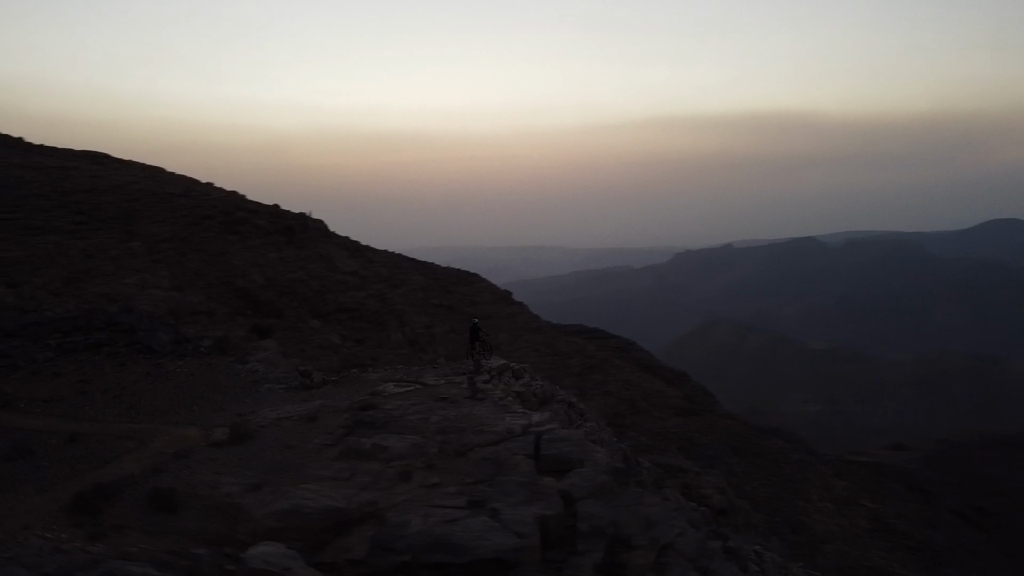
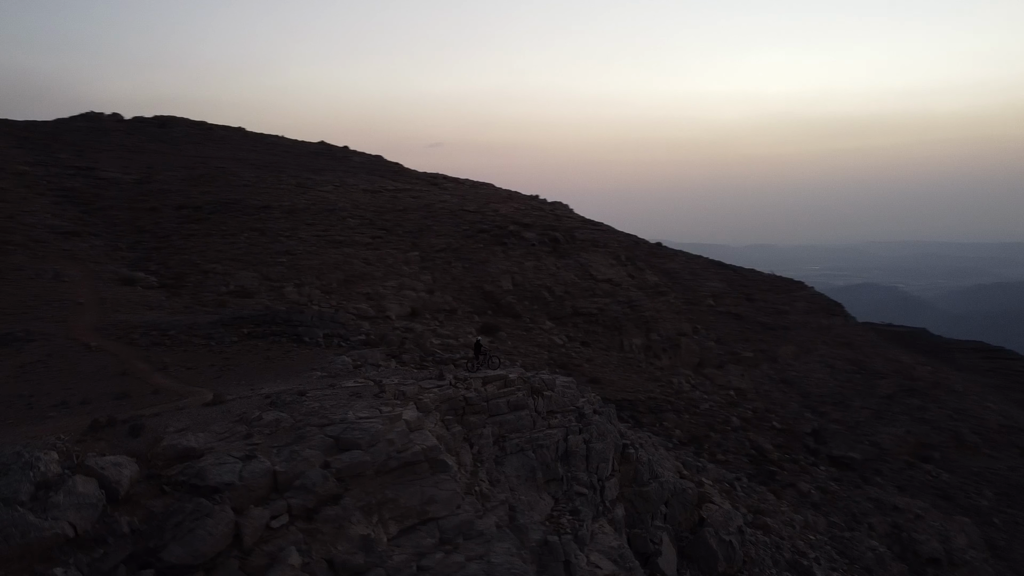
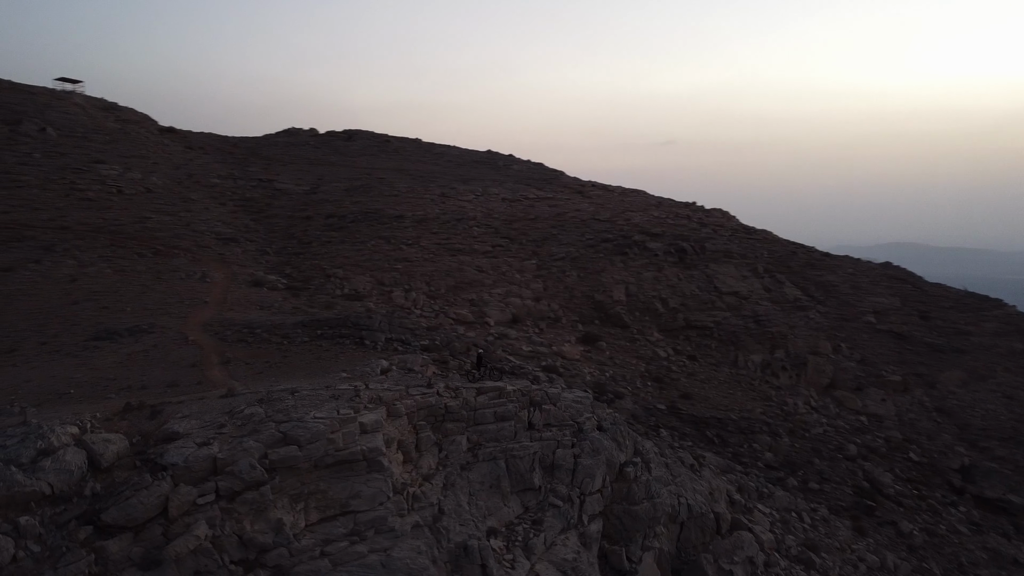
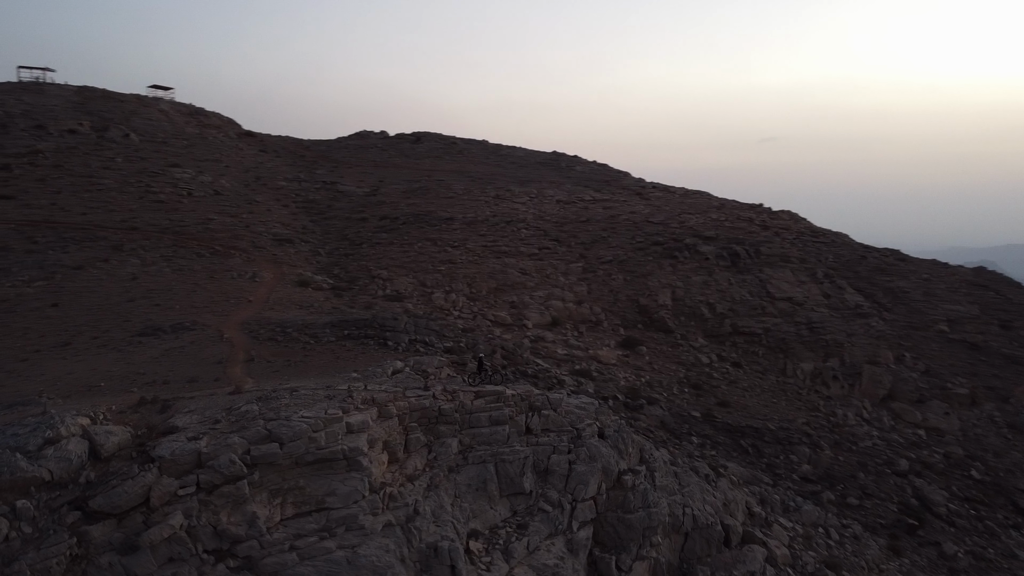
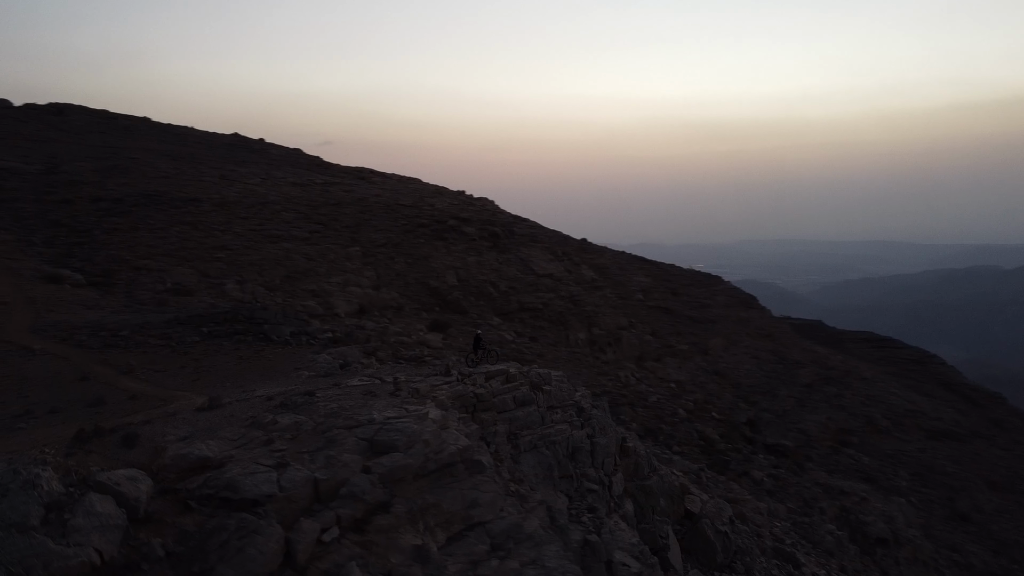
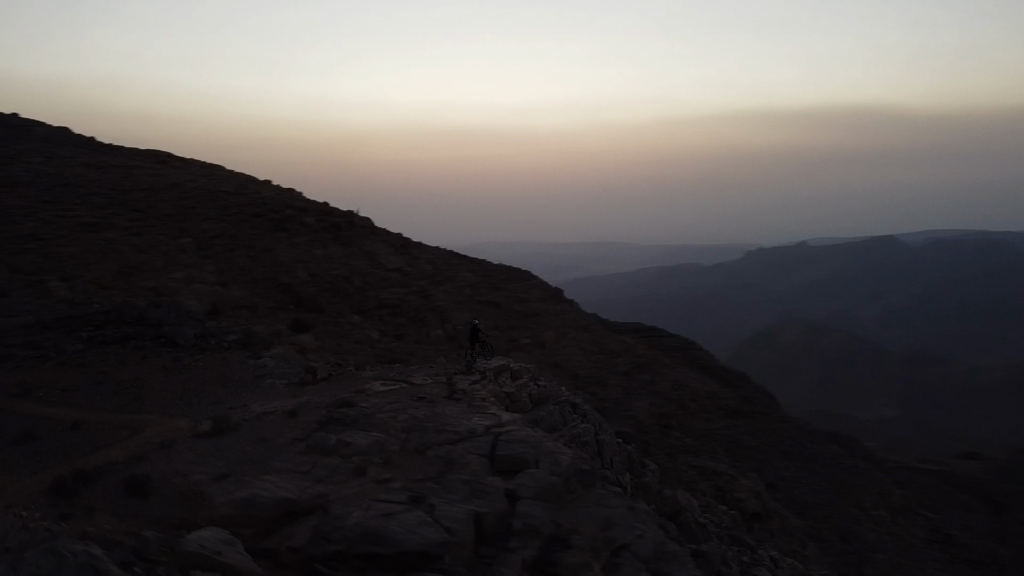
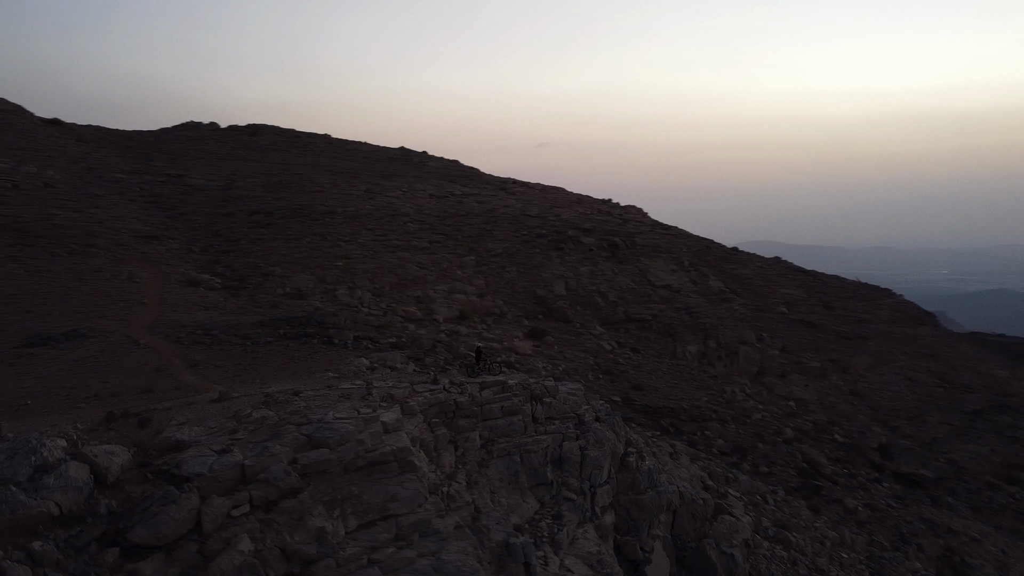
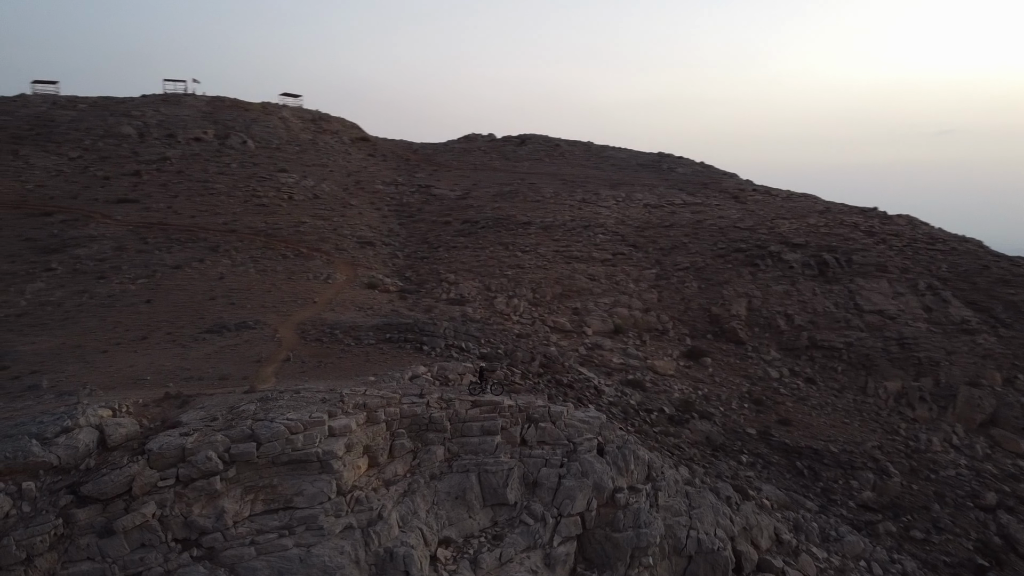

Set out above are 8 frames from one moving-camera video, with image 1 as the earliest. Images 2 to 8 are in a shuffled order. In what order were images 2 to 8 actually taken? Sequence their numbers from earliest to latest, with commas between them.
6, 5, 2, 7, 3, 4, 8
